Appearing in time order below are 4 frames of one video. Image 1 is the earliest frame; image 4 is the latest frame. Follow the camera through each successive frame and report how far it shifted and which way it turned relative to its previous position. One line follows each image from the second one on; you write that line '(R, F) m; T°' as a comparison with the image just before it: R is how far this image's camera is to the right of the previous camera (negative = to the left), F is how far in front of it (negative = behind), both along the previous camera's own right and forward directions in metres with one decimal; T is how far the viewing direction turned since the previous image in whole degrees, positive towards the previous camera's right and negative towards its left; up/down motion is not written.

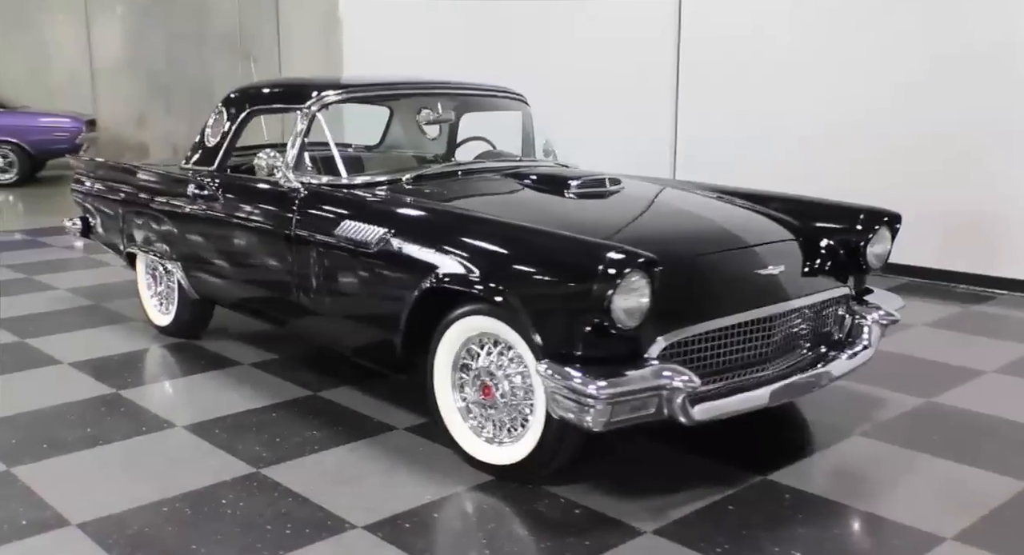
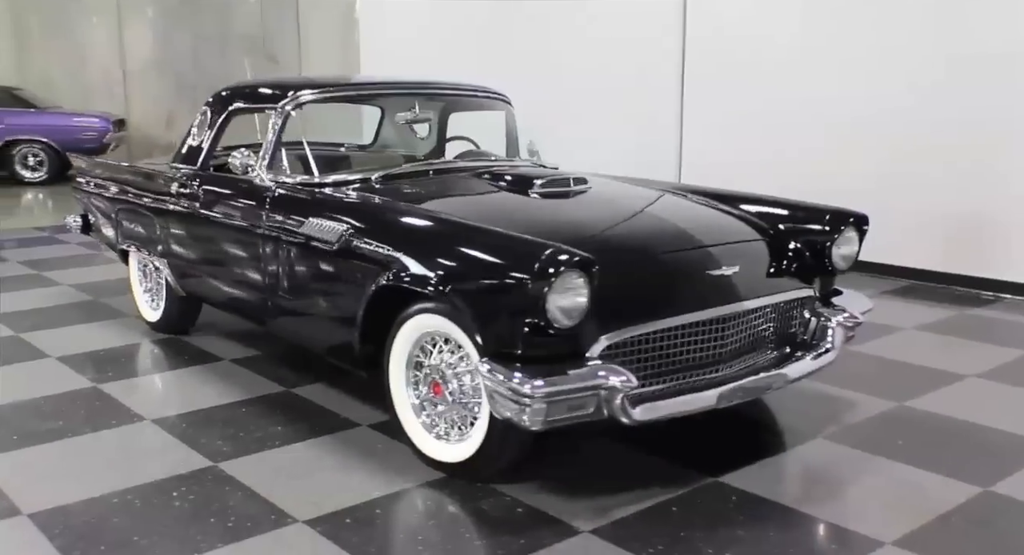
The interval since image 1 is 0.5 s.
(+0.2, 0.0) m; -2°
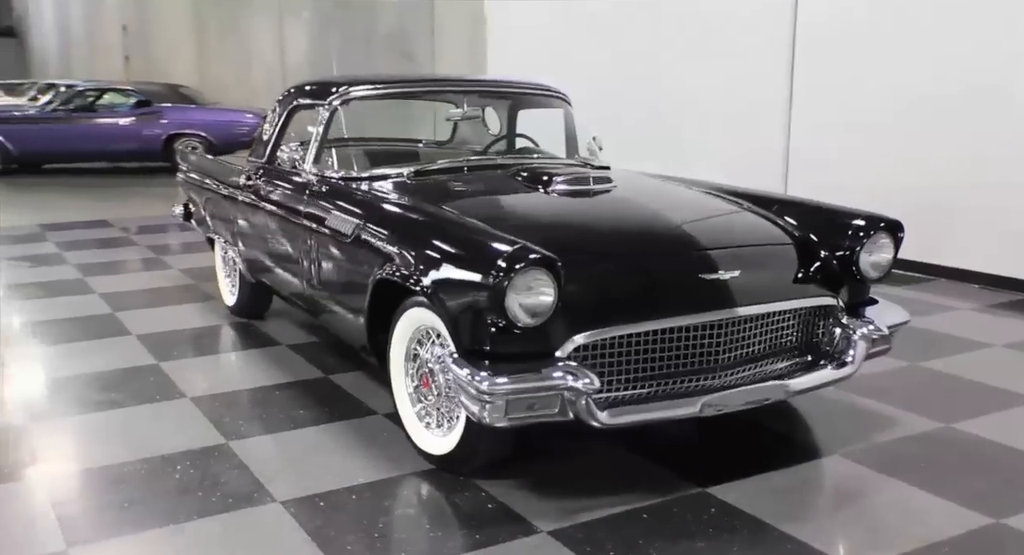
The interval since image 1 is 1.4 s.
(+0.4, 0.0) m; -9°
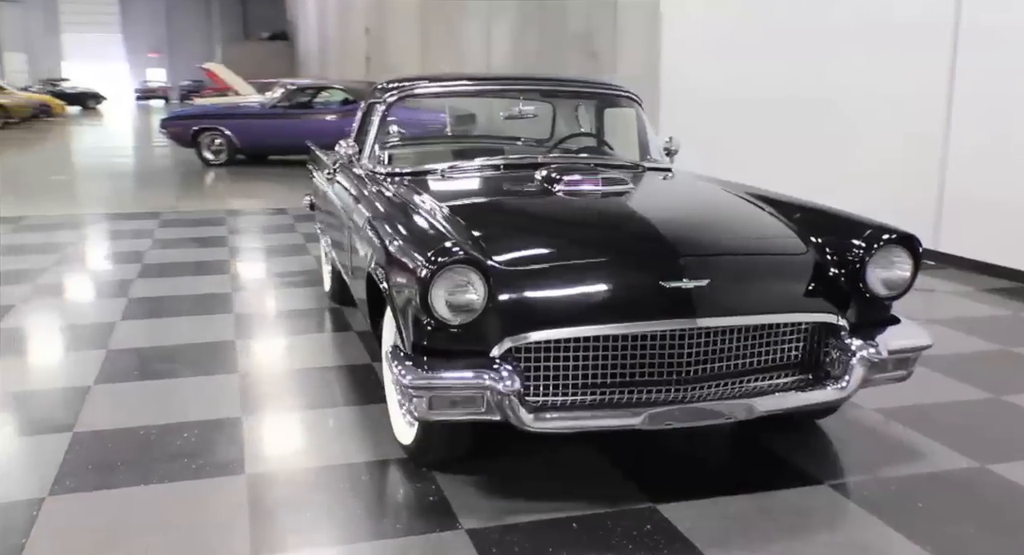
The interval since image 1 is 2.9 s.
(+0.7, +0.1) m; -13°
